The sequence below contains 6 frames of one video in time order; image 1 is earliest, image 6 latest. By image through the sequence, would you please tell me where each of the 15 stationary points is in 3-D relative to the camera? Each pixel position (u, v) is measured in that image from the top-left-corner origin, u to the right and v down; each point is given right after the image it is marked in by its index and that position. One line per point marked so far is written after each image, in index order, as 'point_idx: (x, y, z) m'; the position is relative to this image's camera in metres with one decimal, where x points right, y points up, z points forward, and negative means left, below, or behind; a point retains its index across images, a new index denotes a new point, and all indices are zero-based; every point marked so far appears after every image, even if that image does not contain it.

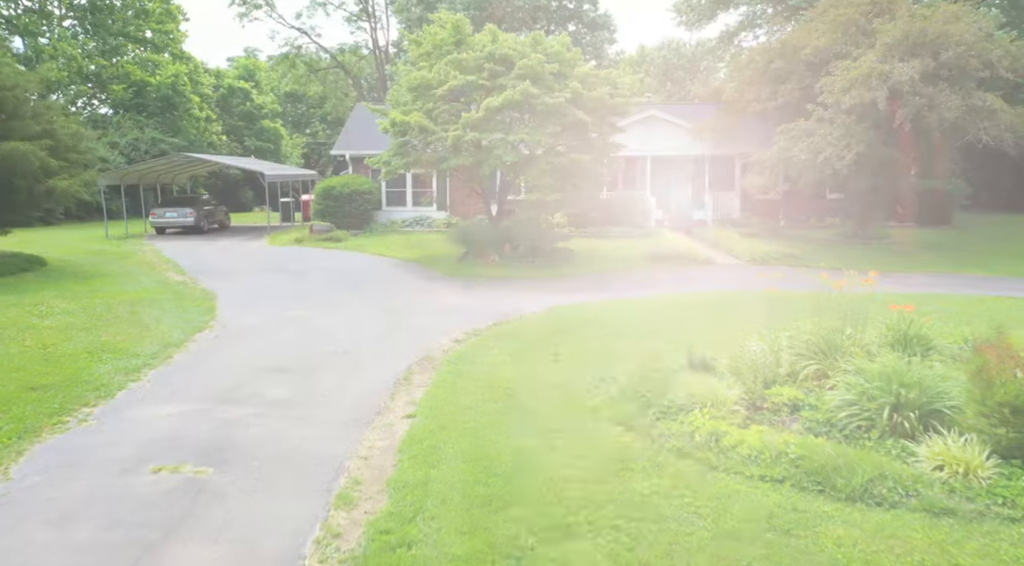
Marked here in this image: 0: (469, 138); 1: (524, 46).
0: (-0.8, +2.8, +13.5) m
1: (+0.3, +4.8, +14.3) m
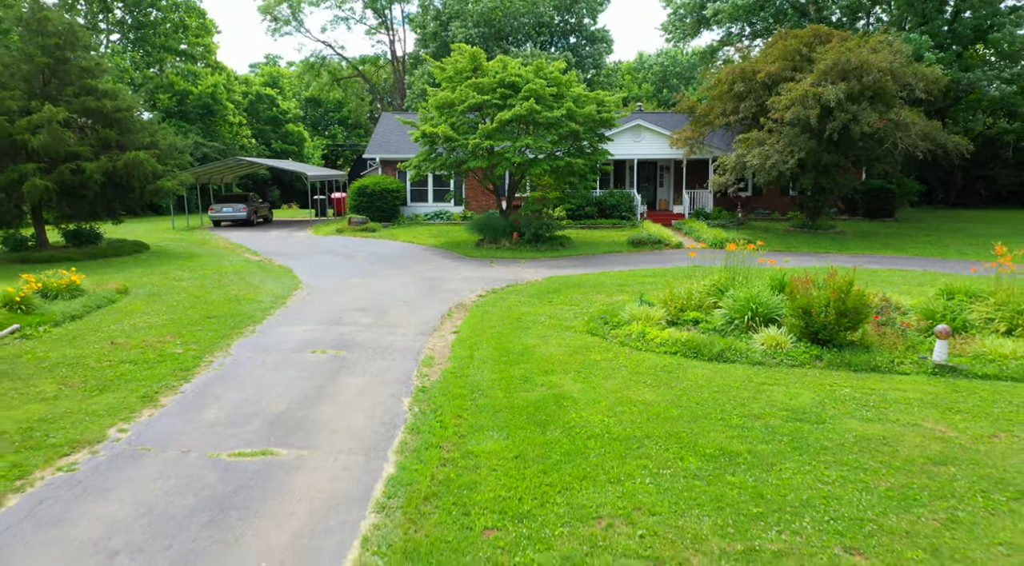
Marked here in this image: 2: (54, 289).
0: (-0.6, +3.3, +16.9) m
1: (+0.4, +5.3, +17.7) m
2: (-6.5, -0.1, +10.1) m
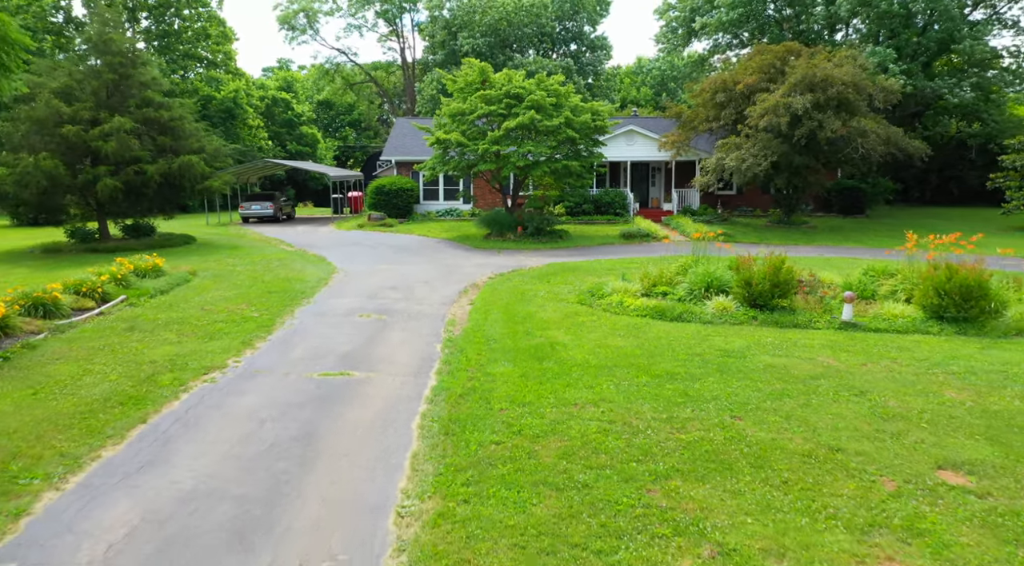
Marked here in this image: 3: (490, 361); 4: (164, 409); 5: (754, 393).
0: (-0.5, +3.6, +19.2) m
1: (+0.6, +5.6, +19.9) m
2: (-6.5, +0.2, +12.3) m
3: (-0.2, -0.9, +7.9) m
4: (-3.2, -1.1, +6.4) m
5: (+2.3, -1.0, +6.7) m
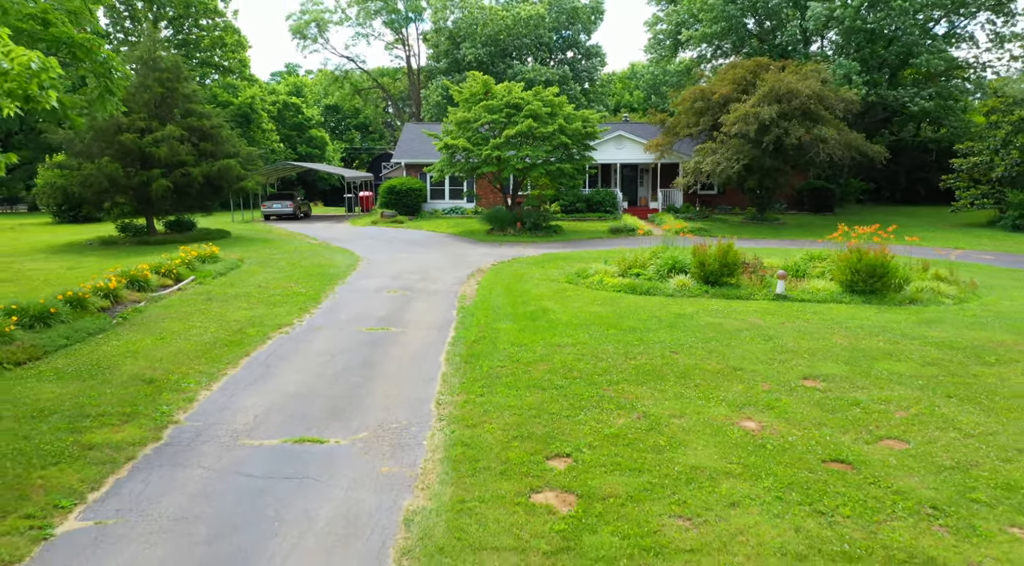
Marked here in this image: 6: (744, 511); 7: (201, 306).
0: (-0.5, +4.0, +21.5) m
1: (+0.6, +6.0, +22.2) m
2: (-6.5, +0.6, +14.7) m
3: (-0.2, -0.5, +10.2) m
4: (-3.2, -0.8, +8.8) m
5: (+2.3, -0.7, +9.1) m
6: (+1.5, -1.5, +4.5) m
7: (-4.9, -0.4, +11.0) m
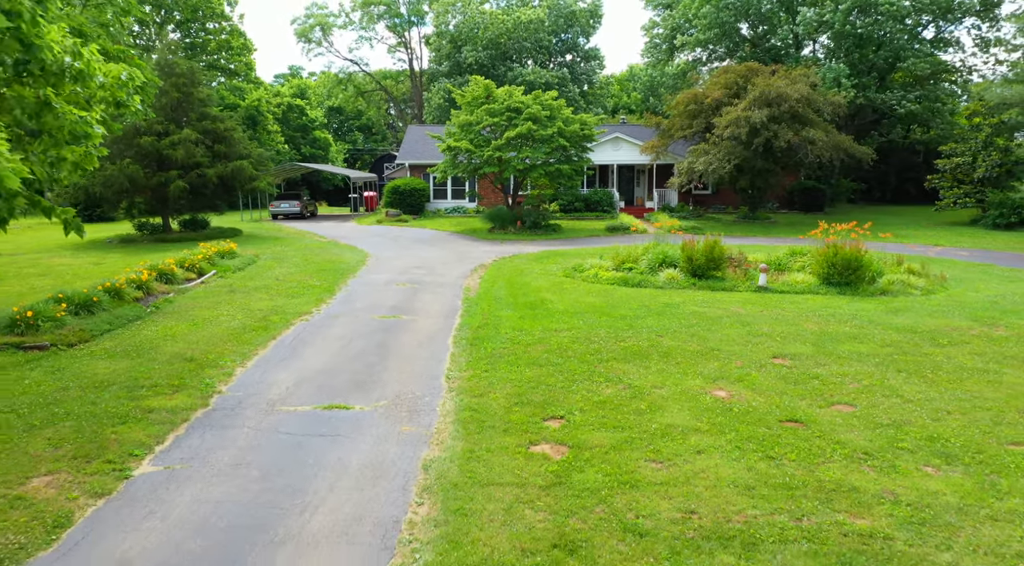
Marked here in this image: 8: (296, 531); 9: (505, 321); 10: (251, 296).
0: (-0.5, +4.1, +22.4) m
1: (+0.6, +6.1, +23.1) m
2: (-6.4, +0.7, +15.6) m
3: (-0.2, -0.4, +11.1) m
4: (-3.2, -0.7, +9.7) m
5: (+2.3, -0.6, +10.0) m
6: (+1.5, -1.3, +5.4) m
7: (-4.9, -0.2, +11.9) m
8: (-1.4, -1.6, +4.6) m
9: (-0.1, -0.6, +10.3) m
10: (-4.5, -0.2, +12.1) m
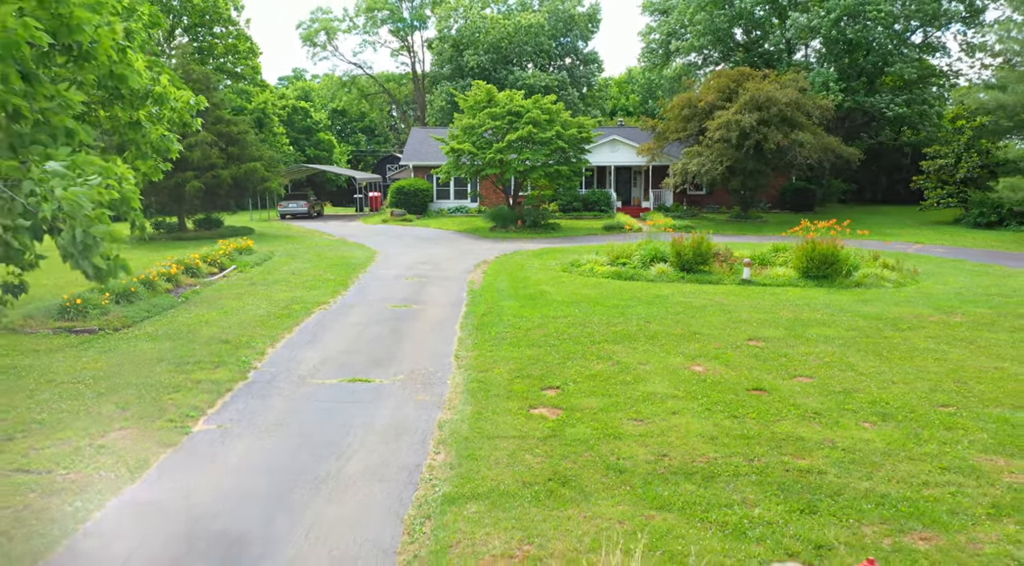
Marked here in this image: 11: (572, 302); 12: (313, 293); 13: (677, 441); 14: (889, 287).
0: (-0.5, +4.2, +23.4) m
1: (+0.6, +6.2, +24.1) m
2: (-6.4, +0.8, +16.5) m
3: (-0.2, -0.3, +12.1) m
4: (-3.2, -0.6, +10.6) m
5: (+2.4, -0.5, +10.9) m
6: (+1.5, -1.2, +6.3) m
7: (-4.8, -0.1, +12.8) m
8: (-1.4, -1.5, +5.6) m
9: (-0.1, -0.4, +11.2) m
10: (-4.5, -0.1, +13.0) m
11: (+1.0, -0.3, +11.8) m
12: (-3.7, -0.2, +12.8) m
13: (+1.4, -1.3, +5.7) m
14: (+6.9, -0.1, +12.8) m
